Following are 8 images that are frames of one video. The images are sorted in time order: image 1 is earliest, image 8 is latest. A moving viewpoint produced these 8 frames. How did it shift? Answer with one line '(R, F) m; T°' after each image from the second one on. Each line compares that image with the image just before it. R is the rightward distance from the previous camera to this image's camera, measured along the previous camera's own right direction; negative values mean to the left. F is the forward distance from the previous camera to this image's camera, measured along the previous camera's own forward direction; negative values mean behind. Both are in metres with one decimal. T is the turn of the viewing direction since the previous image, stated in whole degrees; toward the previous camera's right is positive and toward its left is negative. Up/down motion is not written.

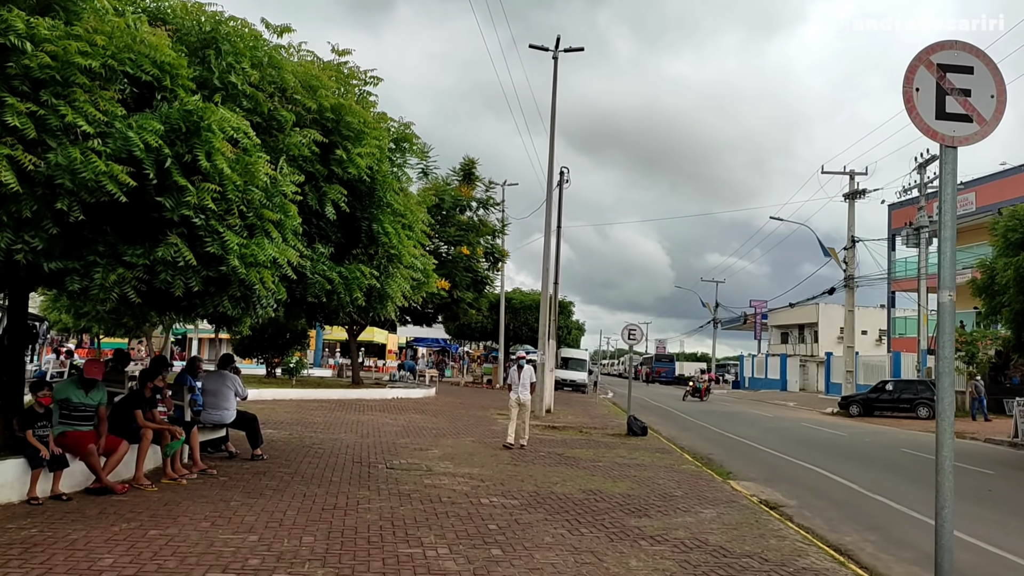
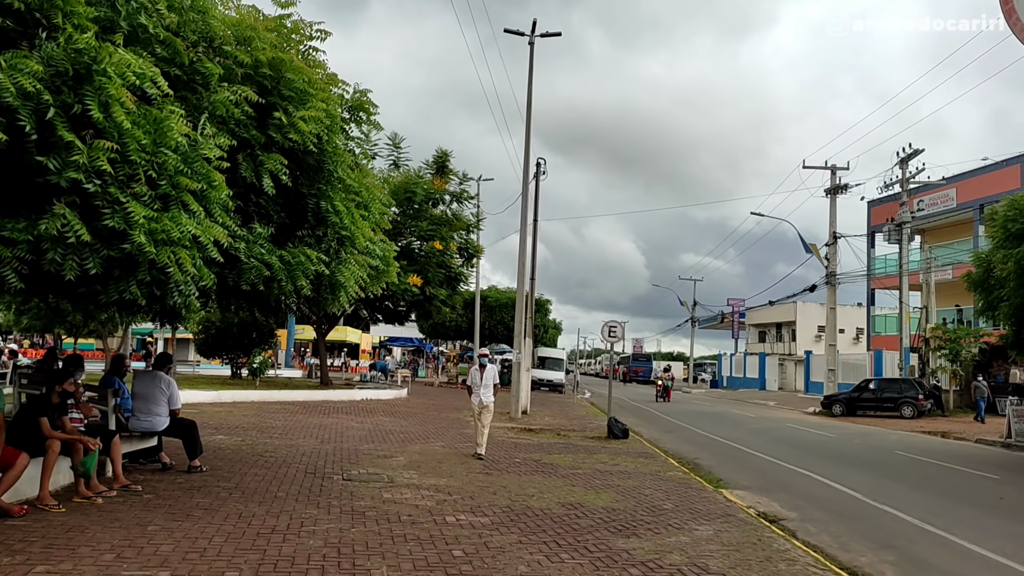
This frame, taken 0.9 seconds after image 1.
(+0.1, +1.0) m; +2°
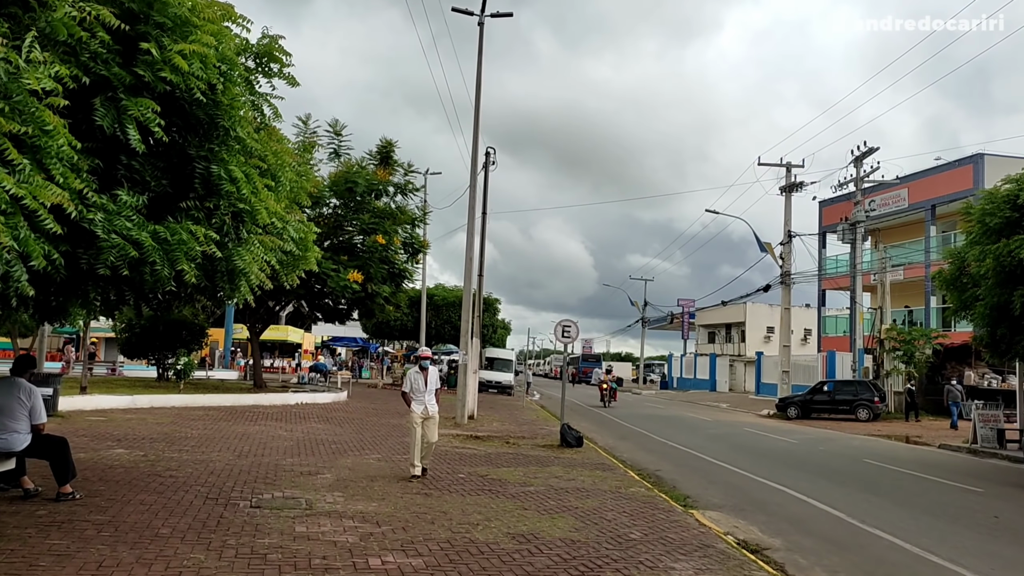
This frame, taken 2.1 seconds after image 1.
(+0.1, +1.3) m; +3°
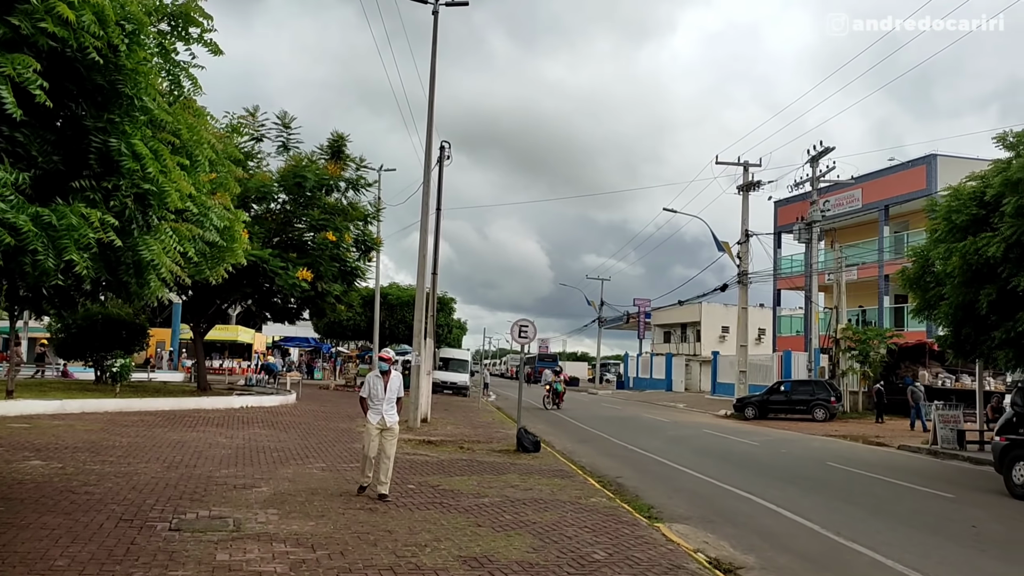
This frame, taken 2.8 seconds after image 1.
(0.0, +0.7) m; +3°
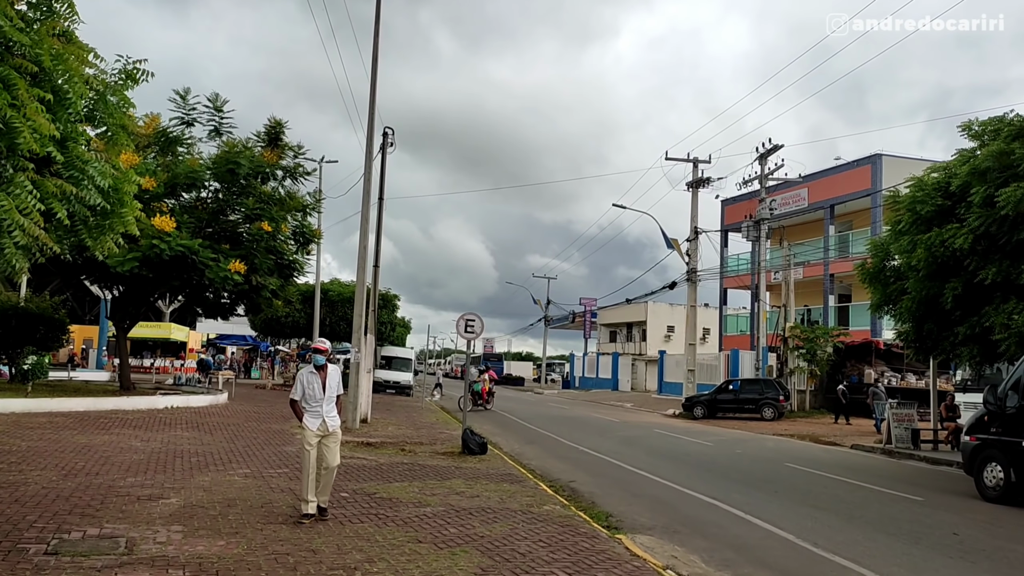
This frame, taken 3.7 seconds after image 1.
(0.0, +0.9) m; +4°
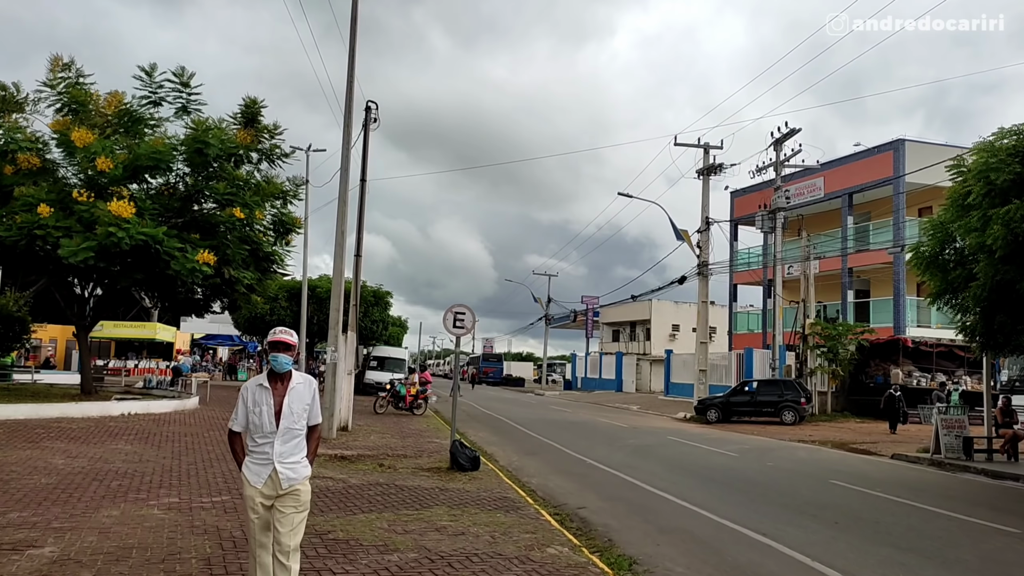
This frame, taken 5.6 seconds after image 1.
(+0.1, +2.1) m; 0°
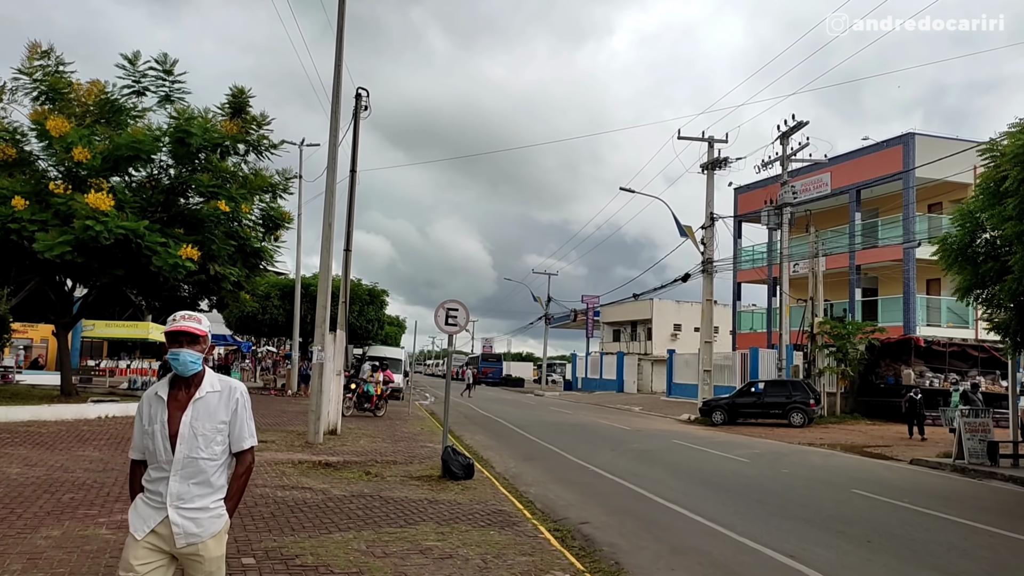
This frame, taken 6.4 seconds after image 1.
(0.0, +0.9) m; 0°
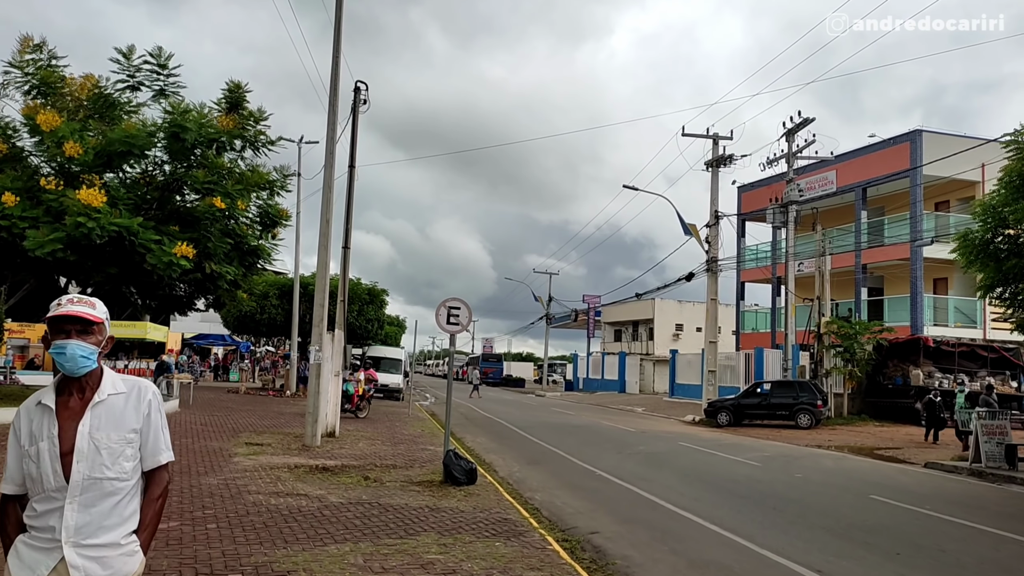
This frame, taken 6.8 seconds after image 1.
(-0.1, +0.4) m; 0°
